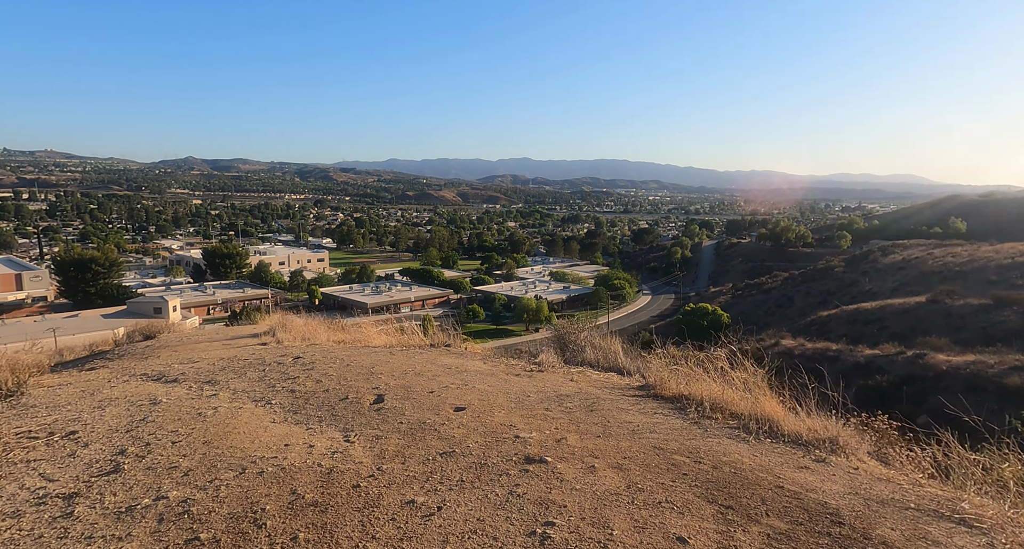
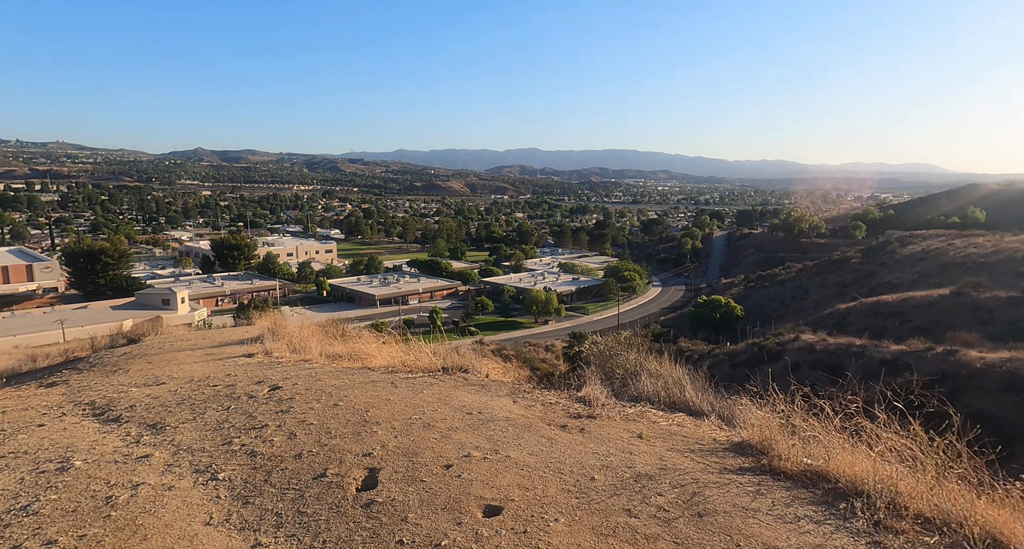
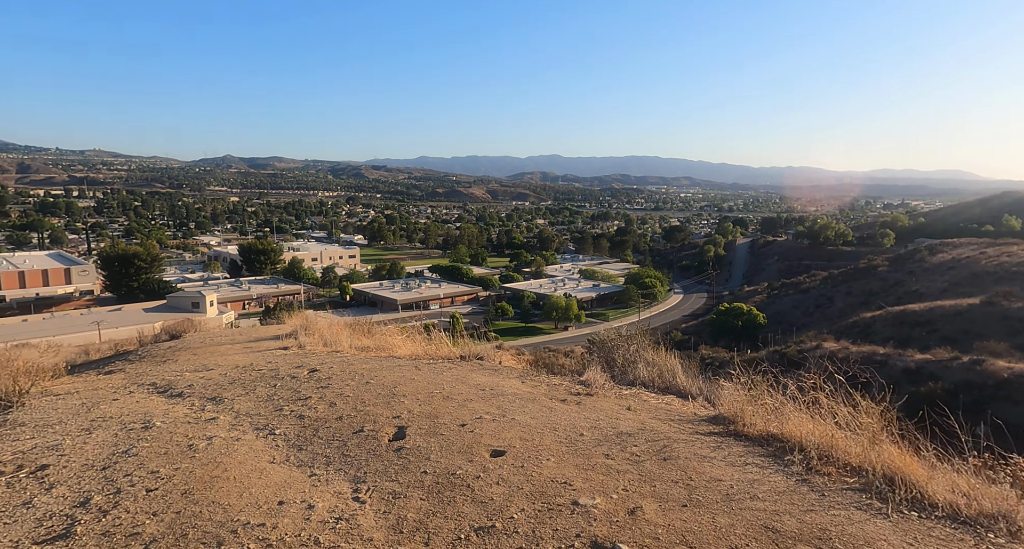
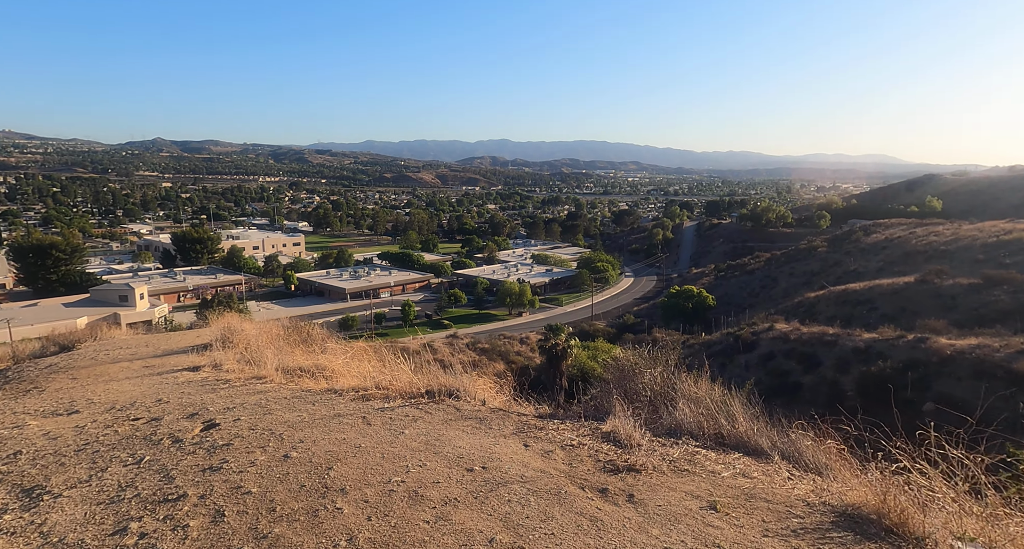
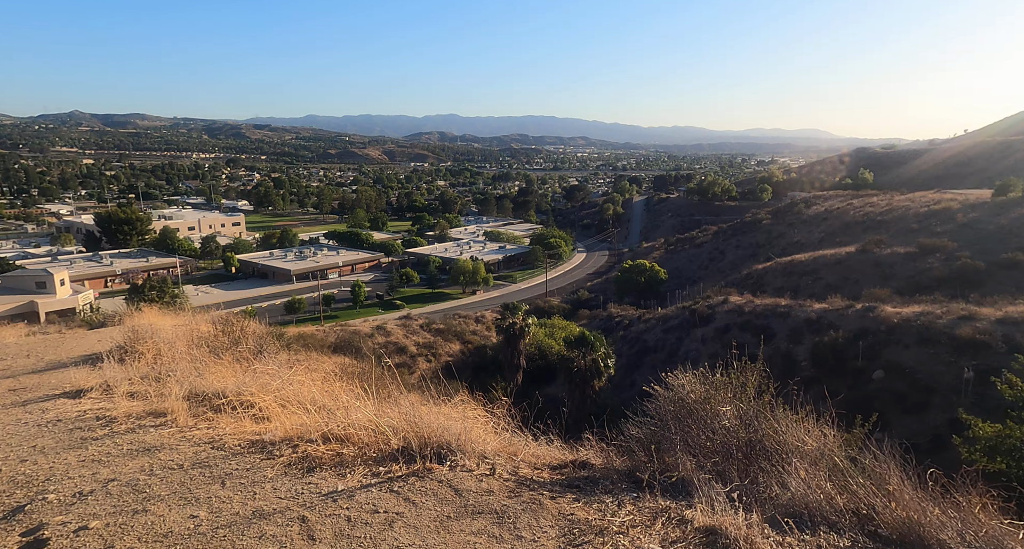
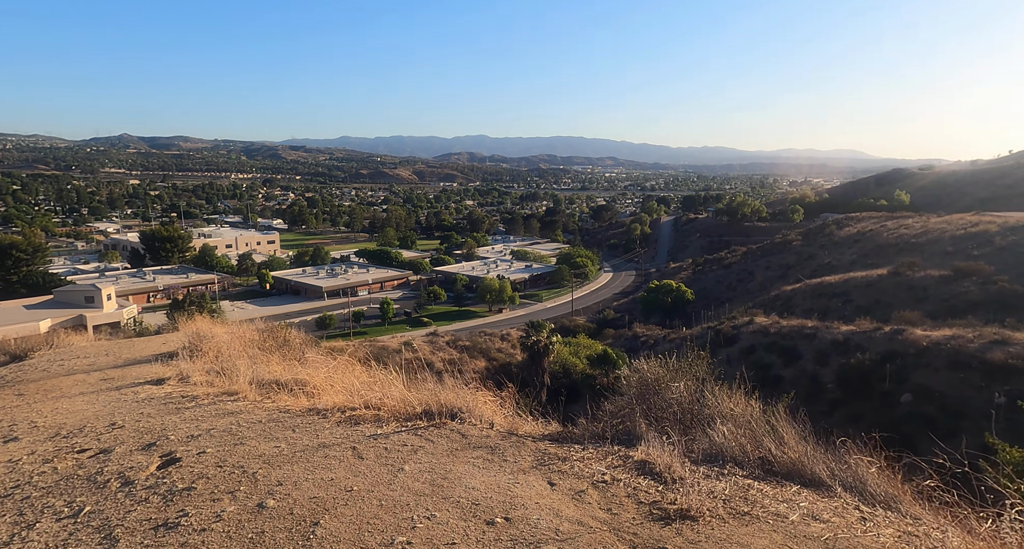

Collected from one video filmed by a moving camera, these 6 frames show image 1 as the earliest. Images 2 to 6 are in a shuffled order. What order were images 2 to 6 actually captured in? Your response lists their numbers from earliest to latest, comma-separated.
3, 2, 4, 6, 5
